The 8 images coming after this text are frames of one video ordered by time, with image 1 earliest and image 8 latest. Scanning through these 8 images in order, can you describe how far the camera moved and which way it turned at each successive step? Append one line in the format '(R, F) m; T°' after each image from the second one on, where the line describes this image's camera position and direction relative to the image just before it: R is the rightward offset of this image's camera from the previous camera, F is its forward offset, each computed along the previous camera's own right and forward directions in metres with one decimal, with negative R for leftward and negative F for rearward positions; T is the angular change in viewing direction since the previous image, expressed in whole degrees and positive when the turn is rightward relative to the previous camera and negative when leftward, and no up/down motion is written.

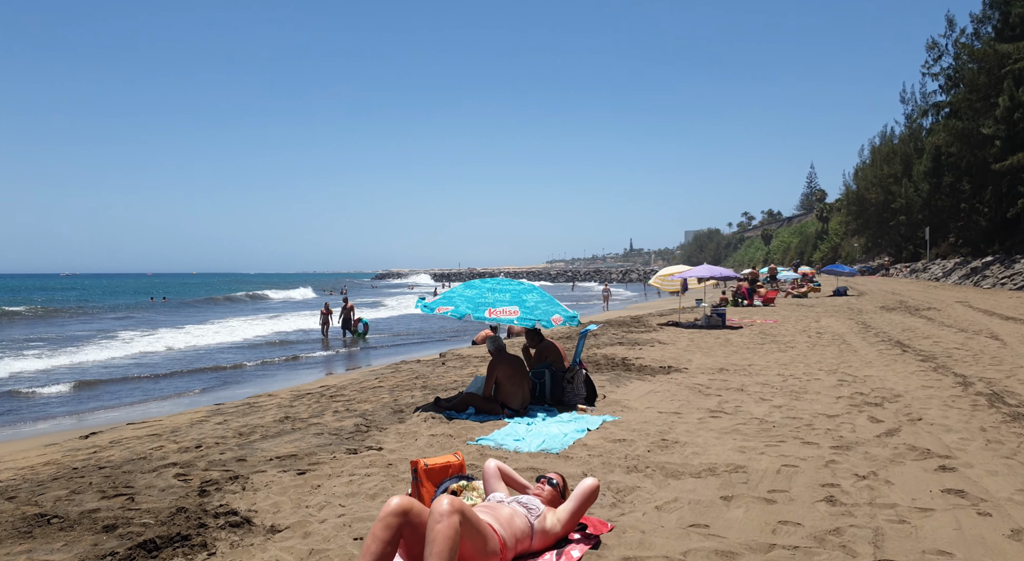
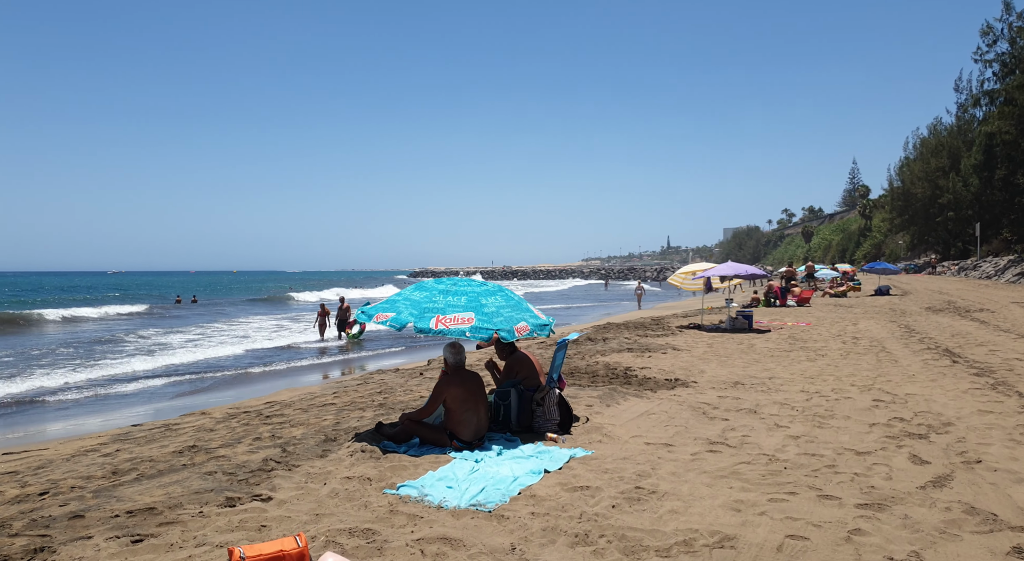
(+0.7, +1.3) m; -3°
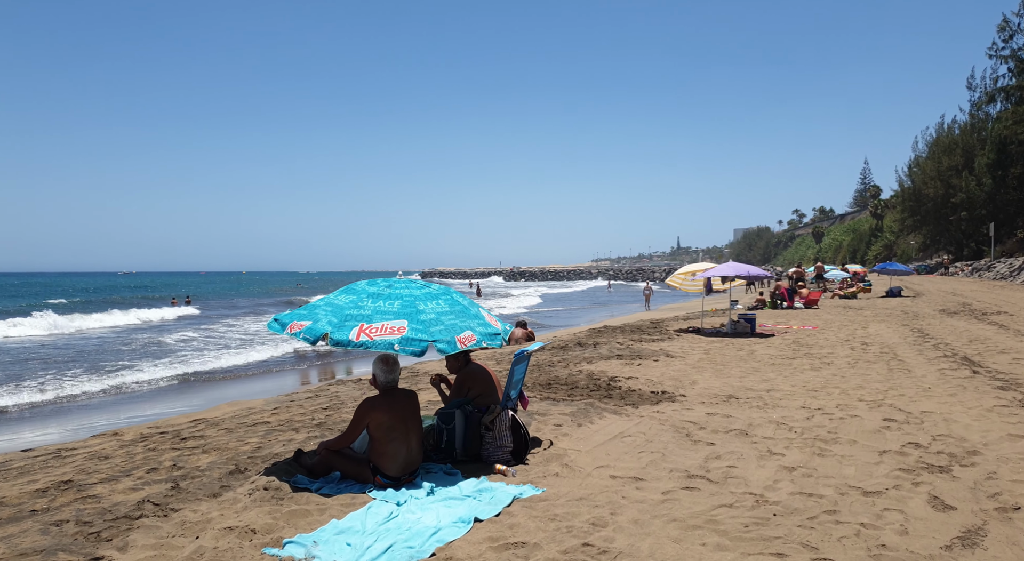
(+0.5, +0.9) m; -1°
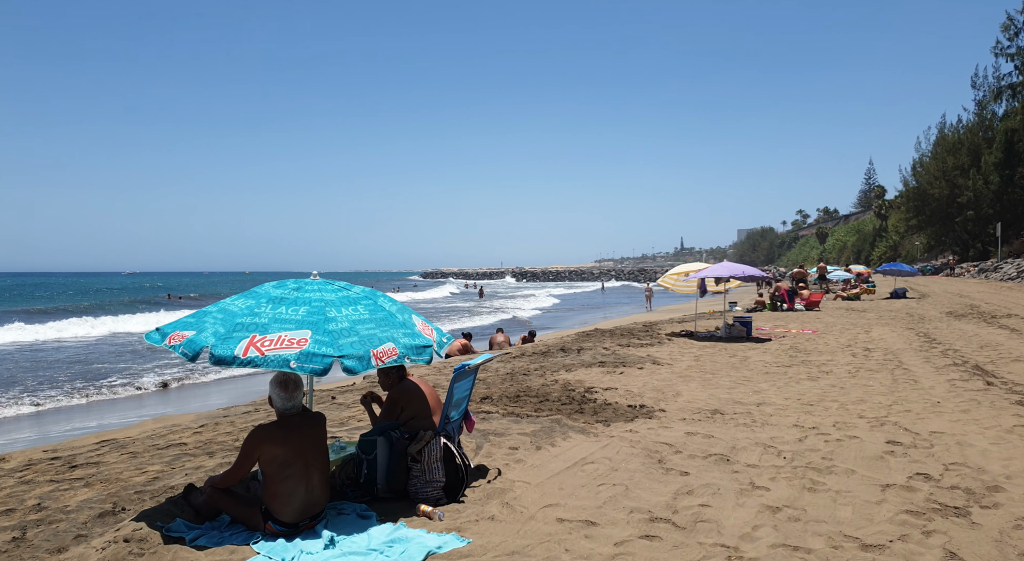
(+0.5, +0.8) m; 0°
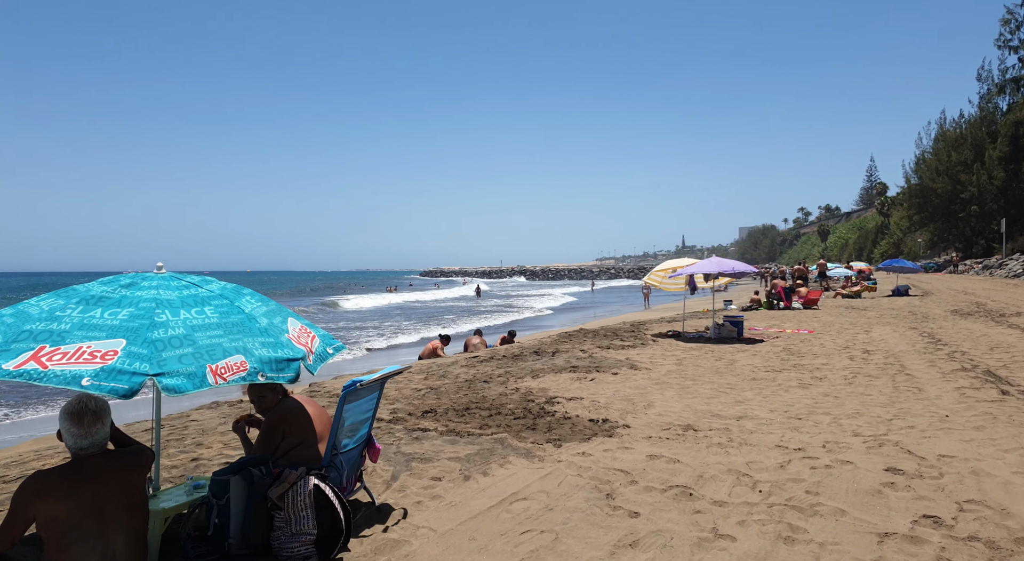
(+0.6, +1.0) m; 0°
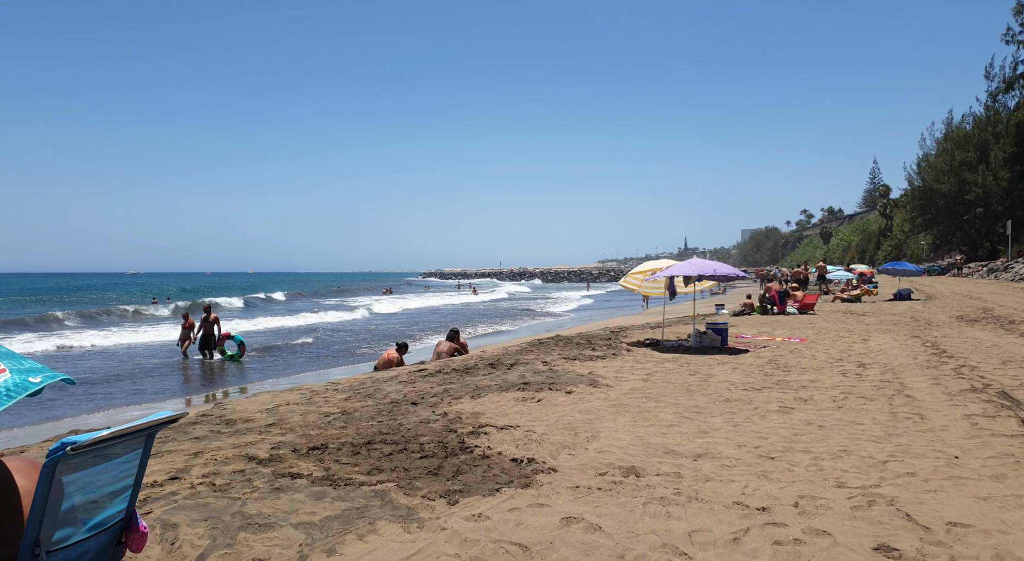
(+0.8, +1.3) m; 0°
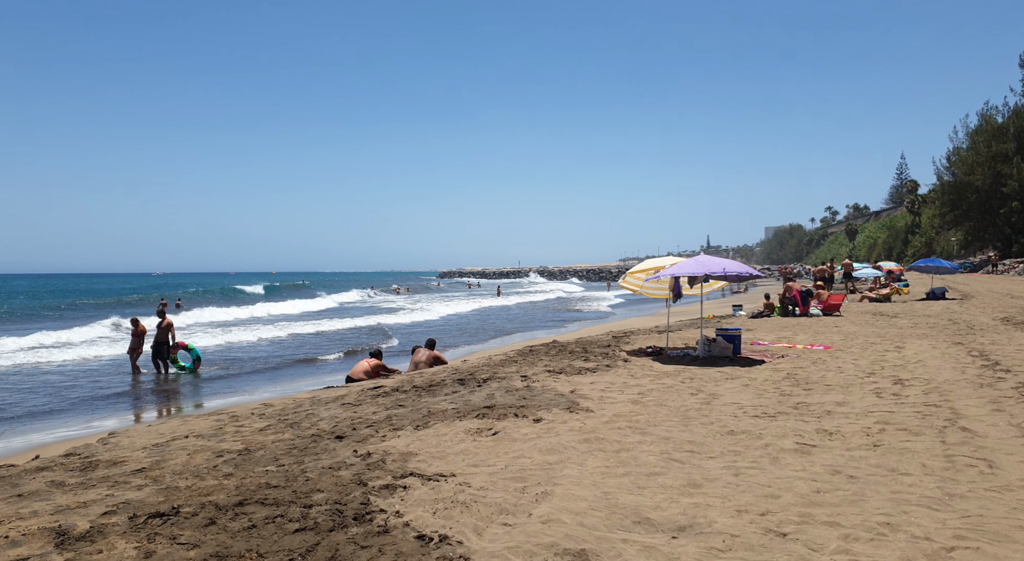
(+0.7, +1.5) m; -2°
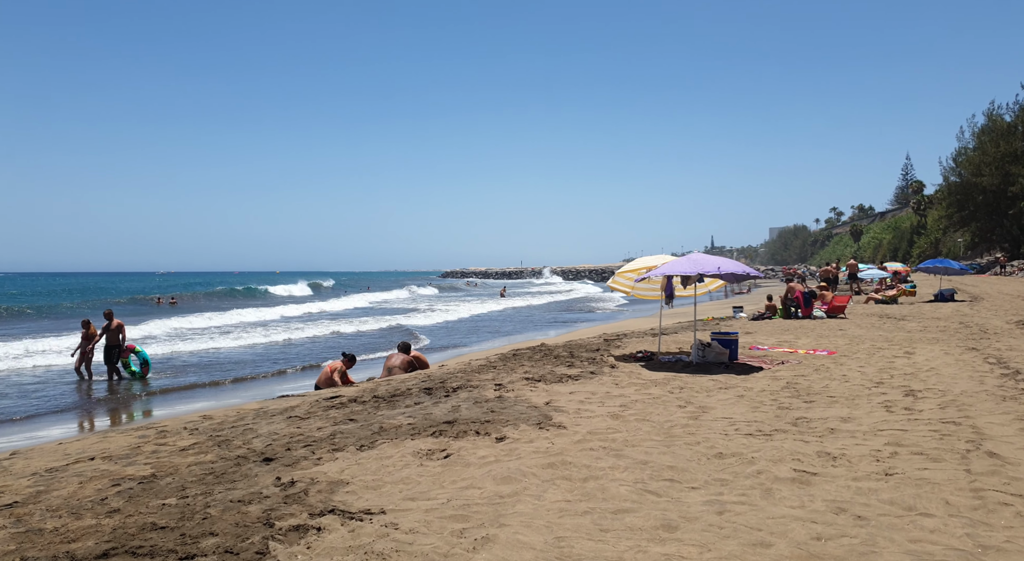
(+0.4, +0.8) m; 0°
